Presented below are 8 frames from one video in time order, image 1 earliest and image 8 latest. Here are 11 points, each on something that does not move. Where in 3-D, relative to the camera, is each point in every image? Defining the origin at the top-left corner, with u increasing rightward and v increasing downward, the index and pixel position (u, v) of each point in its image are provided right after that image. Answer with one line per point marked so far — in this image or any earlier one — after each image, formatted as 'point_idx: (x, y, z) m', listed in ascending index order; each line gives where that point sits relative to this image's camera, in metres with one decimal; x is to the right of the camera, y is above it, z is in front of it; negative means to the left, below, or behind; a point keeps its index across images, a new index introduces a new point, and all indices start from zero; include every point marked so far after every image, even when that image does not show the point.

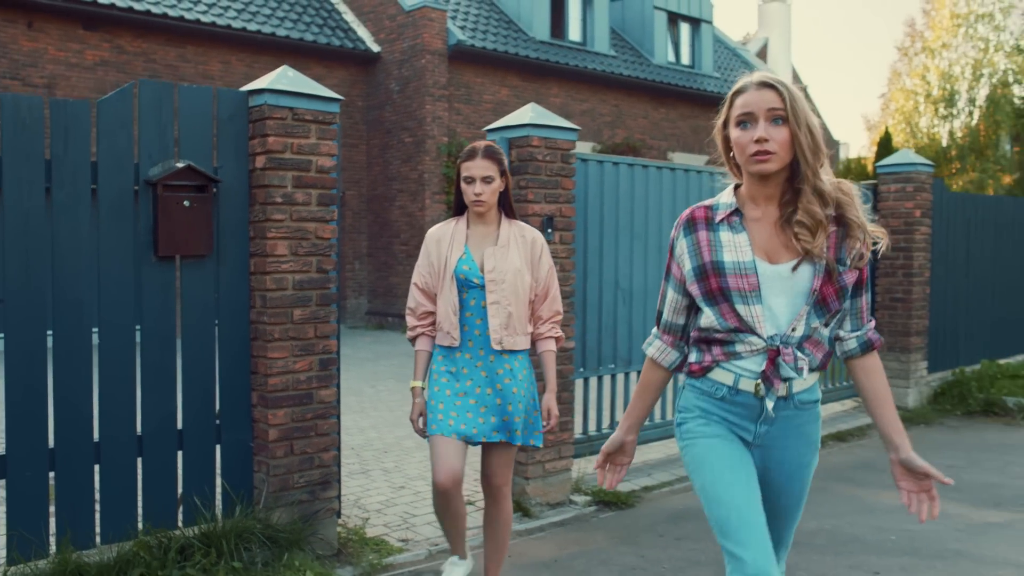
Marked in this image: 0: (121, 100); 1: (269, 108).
0: (-1.6, +0.8, +4.0) m
1: (-1.1, +0.8, +4.3) m
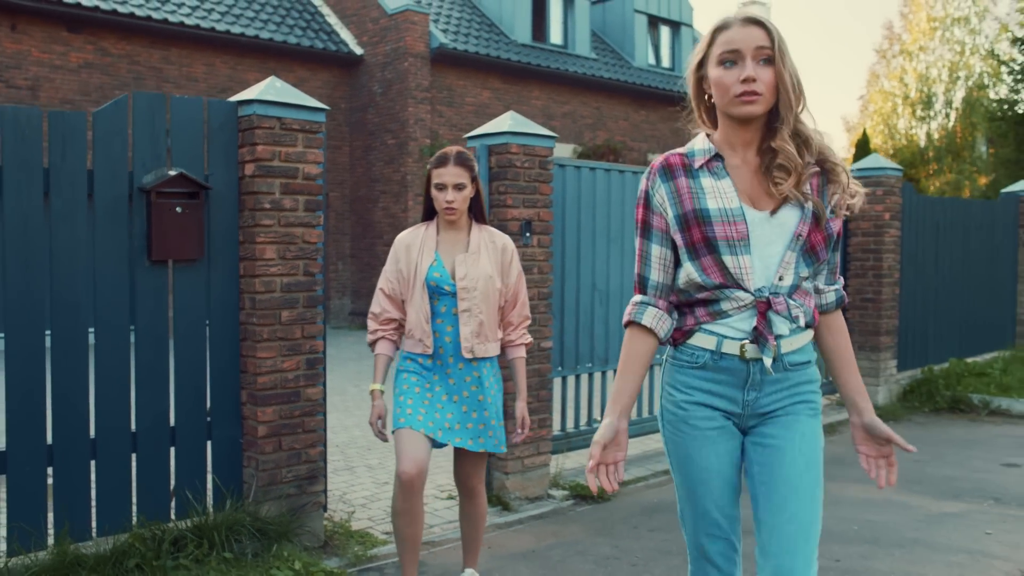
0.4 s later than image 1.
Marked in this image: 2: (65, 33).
0: (-1.7, +0.8, +4.2) m
1: (-1.2, +0.8, +4.5) m
2: (-6.7, +3.8, +14.5) m
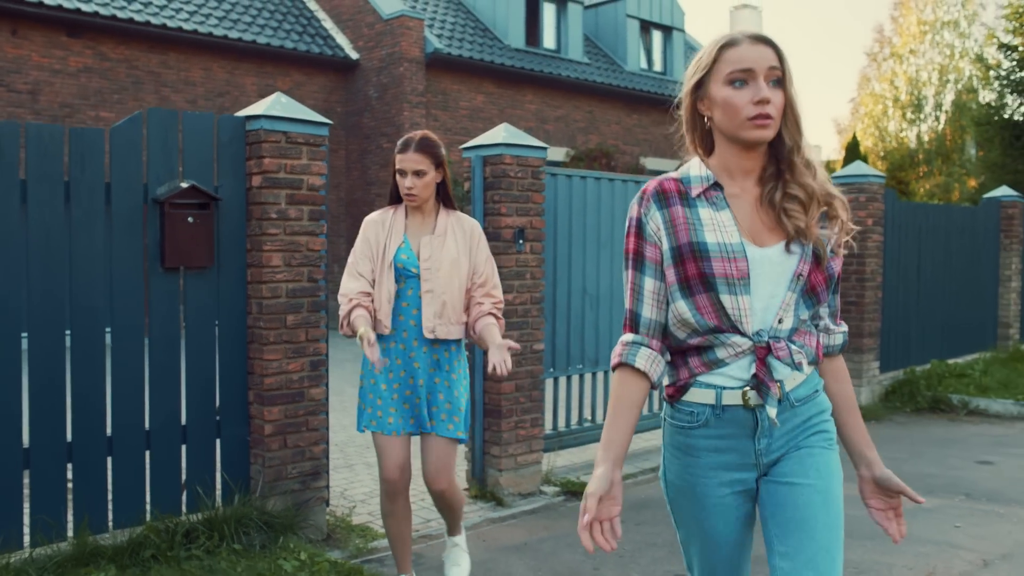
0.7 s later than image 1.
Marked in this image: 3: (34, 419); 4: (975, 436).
0: (-1.7, +0.7, +4.4) m
1: (-1.2, +0.8, +4.7) m
2: (-6.8, +3.8, +14.7) m
3: (-2.1, -0.6, +4.2) m
4: (+3.8, -1.2, +7.9) m
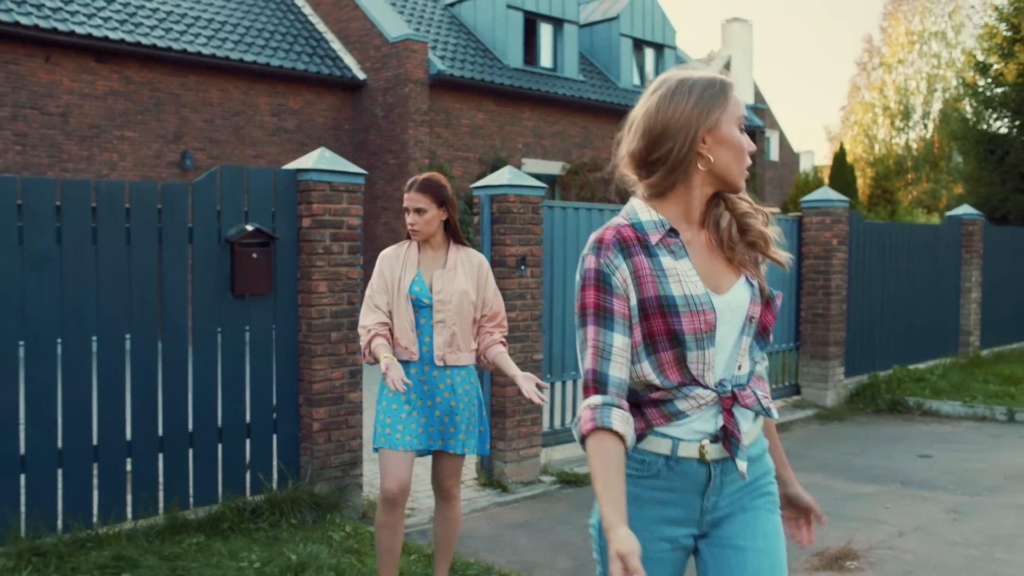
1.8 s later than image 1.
0: (-1.7, +0.6, +5.4) m
1: (-1.2, +0.6, +5.8) m
2: (-6.8, +3.7, +15.7) m
3: (-2.0, -0.7, +5.2) m
4: (+3.8, -1.4, +9.0) m
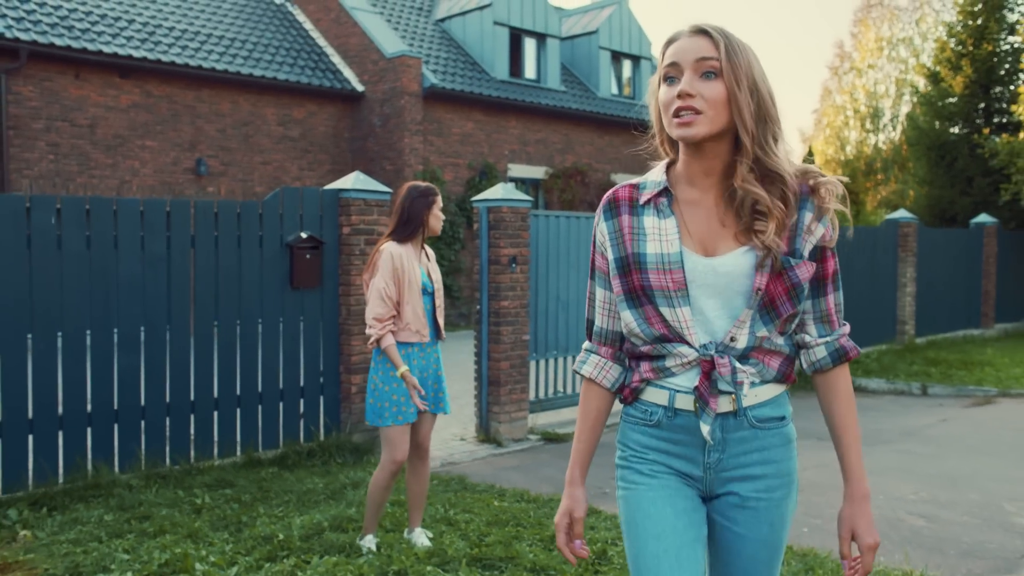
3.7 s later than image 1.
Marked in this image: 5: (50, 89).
0: (-1.7, +0.7, +7.1) m
1: (-1.2, +0.7, +7.4) m
2: (-7.1, +3.7, +17.2) m
3: (-2.1, -0.6, +6.8) m
4: (+3.7, -1.3, +10.7) m
5: (-7.8, +3.4, +16.2) m
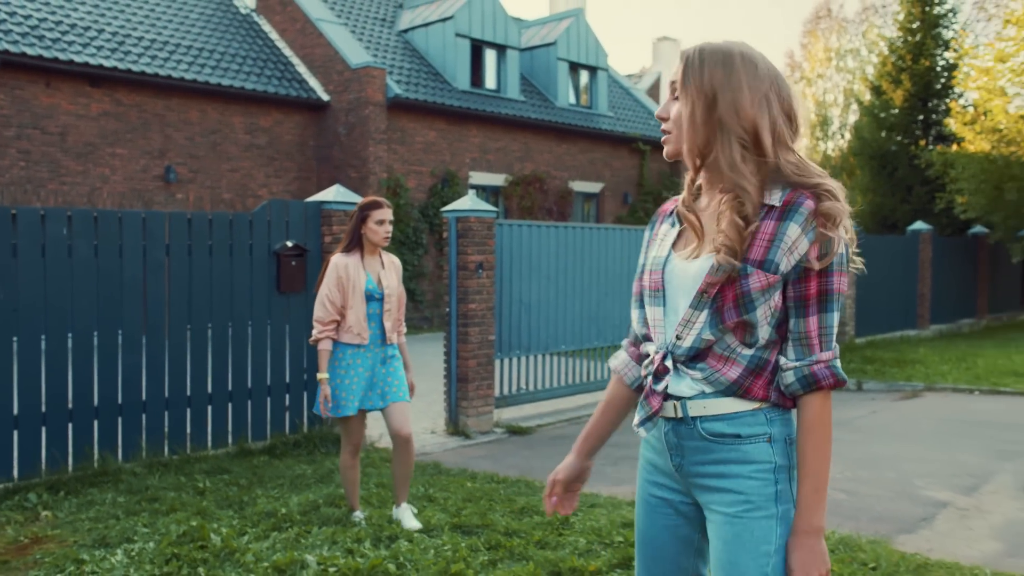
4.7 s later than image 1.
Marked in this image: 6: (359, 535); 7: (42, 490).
0: (-2.0, +0.6, +7.7) m
1: (-1.5, +0.6, +8.1) m
2: (-7.8, +3.7, +17.6) m
3: (-2.3, -0.7, +7.4) m
4: (+3.3, -1.3, +11.6) m
5: (-8.4, +3.3, +16.6) m
6: (-0.8, -1.3, +5.0) m
7: (-3.1, -1.3, +6.2) m
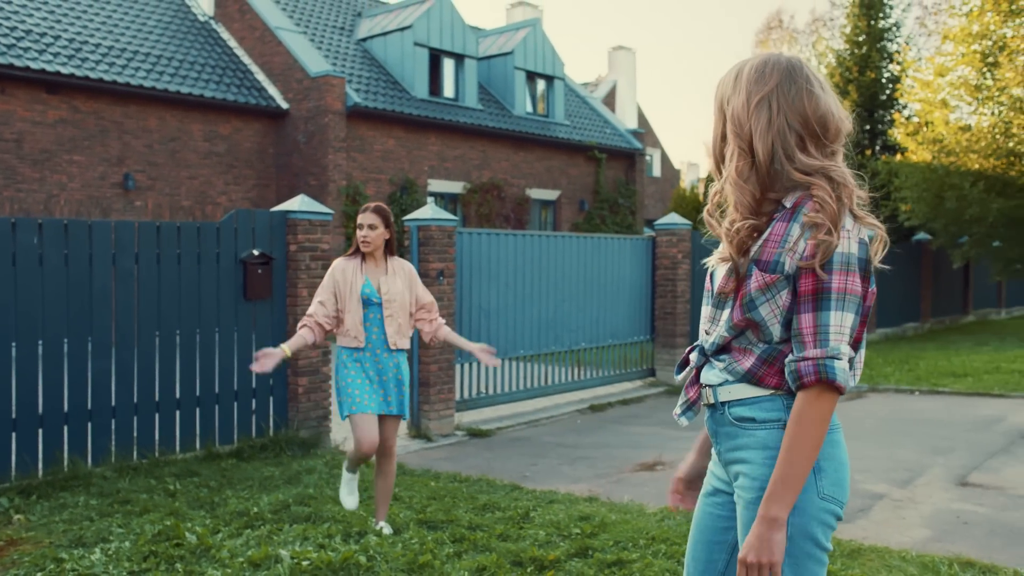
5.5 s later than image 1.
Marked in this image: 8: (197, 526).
0: (-2.3, +0.6, +7.9) m
1: (-1.8, +0.6, +8.3) m
2: (-8.5, +3.5, +17.6) m
3: (-2.6, -0.7, +7.6) m
4: (+2.8, -1.4, +12.0) m
5: (-9.2, +3.1, +16.5) m
6: (-1.0, -1.3, +5.3) m
7: (-3.3, -1.4, +6.4) m
8: (-1.8, -1.4, +5.5) m
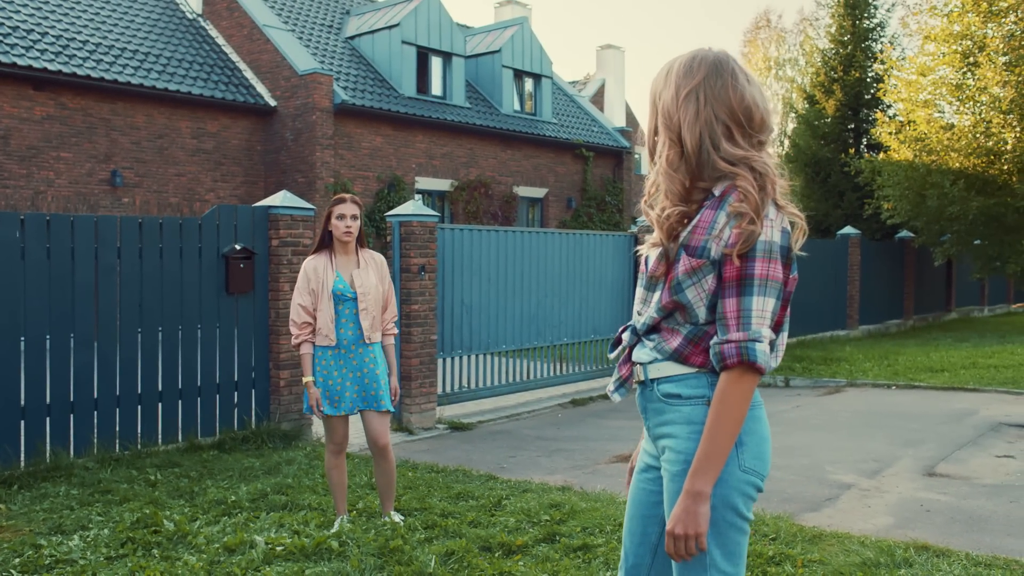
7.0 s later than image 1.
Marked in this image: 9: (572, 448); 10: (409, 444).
0: (-2.5, +0.6, +8.0) m
1: (-2.0, +0.6, +8.4) m
2: (-8.8, +3.6, +17.6) m
3: (-2.8, -0.7, +7.7) m
4: (+2.6, -1.4, +12.1) m
5: (-9.4, +3.2, +16.6) m
6: (-1.2, -1.3, +5.4) m
7: (-3.5, -1.3, +6.5) m
8: (-2.0, -1.3, +5.6) m
9: (+0.5, -1.5, +8.7) m
10: (-0.9, -1.5, +9.1) m
